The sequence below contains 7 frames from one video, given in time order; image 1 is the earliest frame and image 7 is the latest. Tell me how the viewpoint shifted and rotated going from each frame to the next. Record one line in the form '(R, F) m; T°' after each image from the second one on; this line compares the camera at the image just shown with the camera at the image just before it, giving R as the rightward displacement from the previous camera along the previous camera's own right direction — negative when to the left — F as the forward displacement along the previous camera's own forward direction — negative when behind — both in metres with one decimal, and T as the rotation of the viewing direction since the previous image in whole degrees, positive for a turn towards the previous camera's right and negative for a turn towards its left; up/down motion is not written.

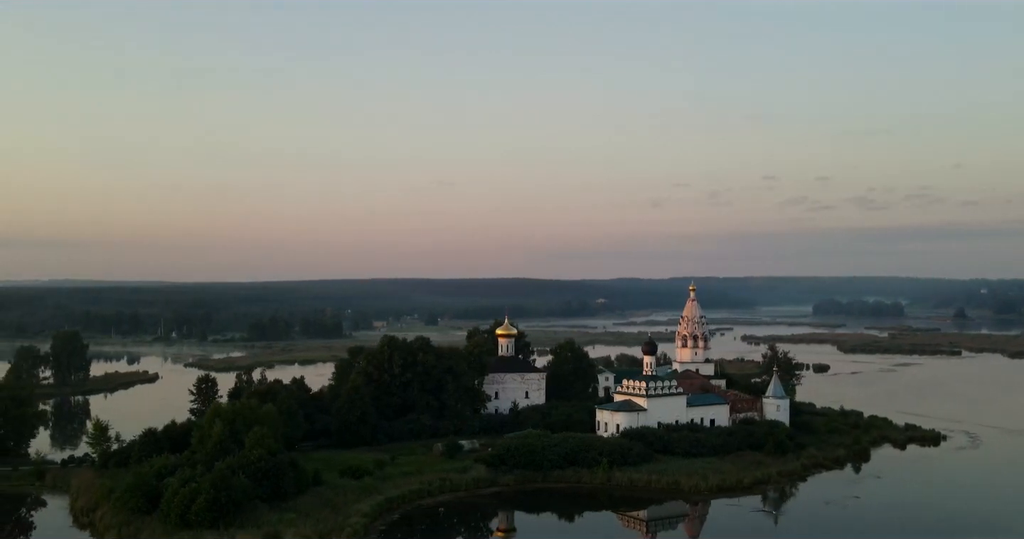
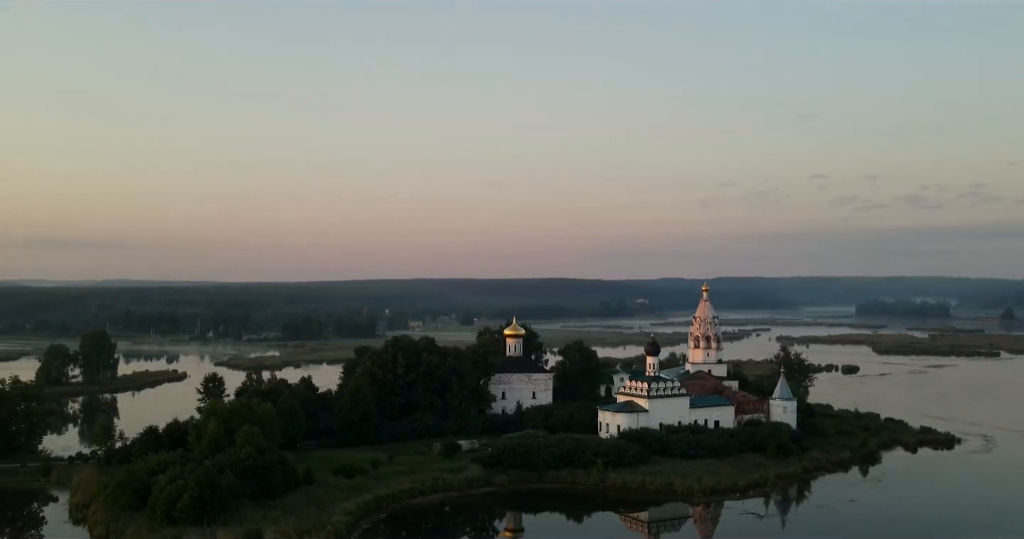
(+1.1, 0.0) m; -2°
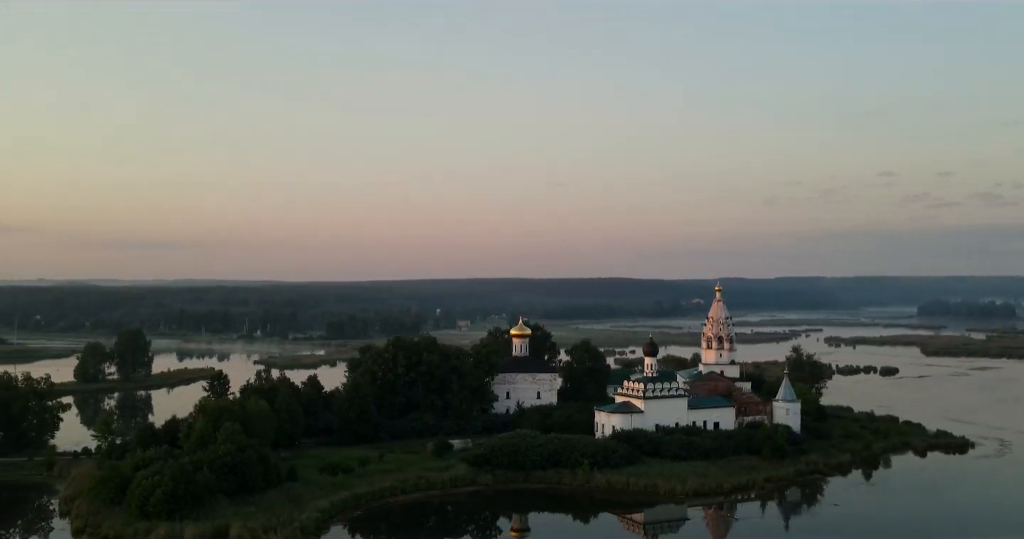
(+1.7, 0.0) m; -3°
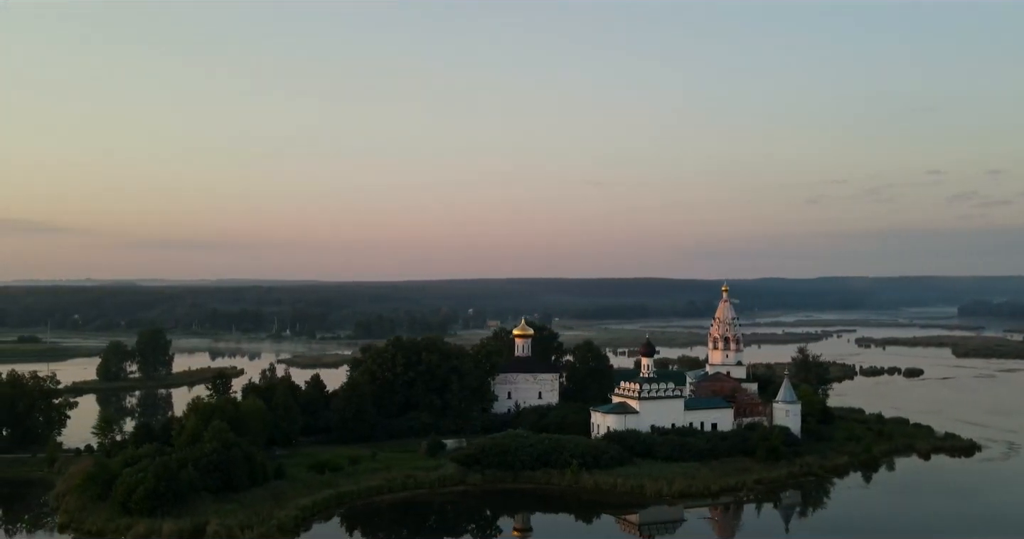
(+1.2, 0.0) m; -2°
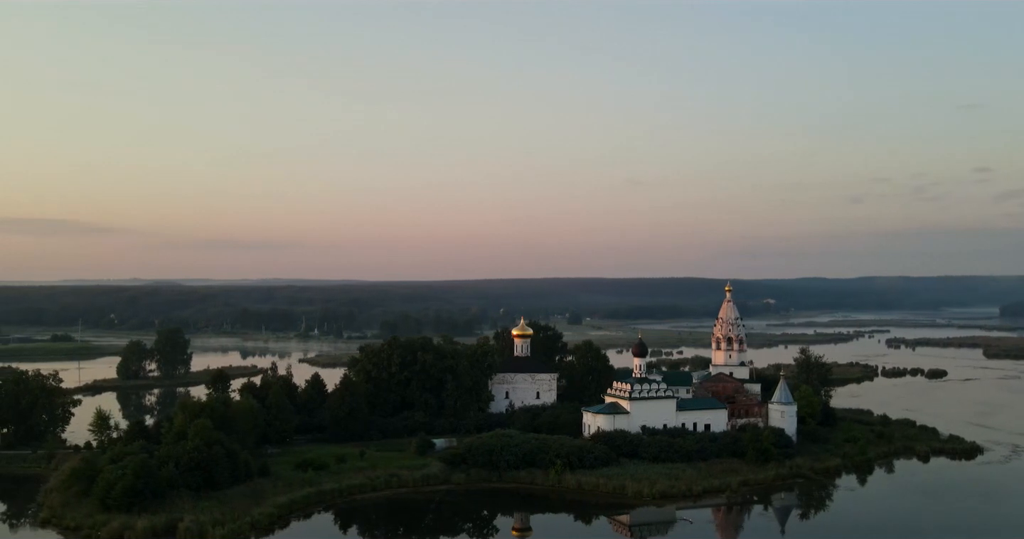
(+1.3, 0.0) m; -2°
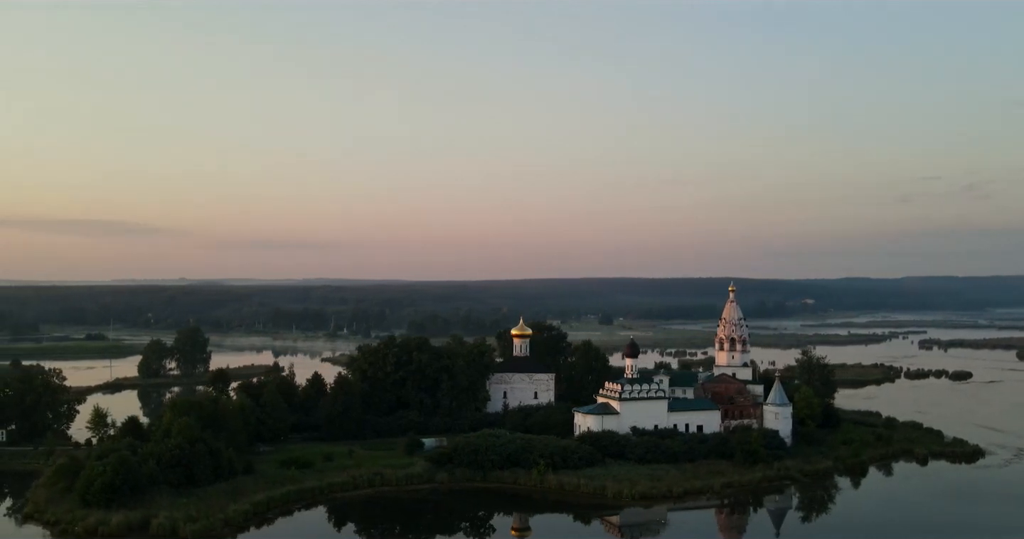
(+1.3, -0.1) m; -2°
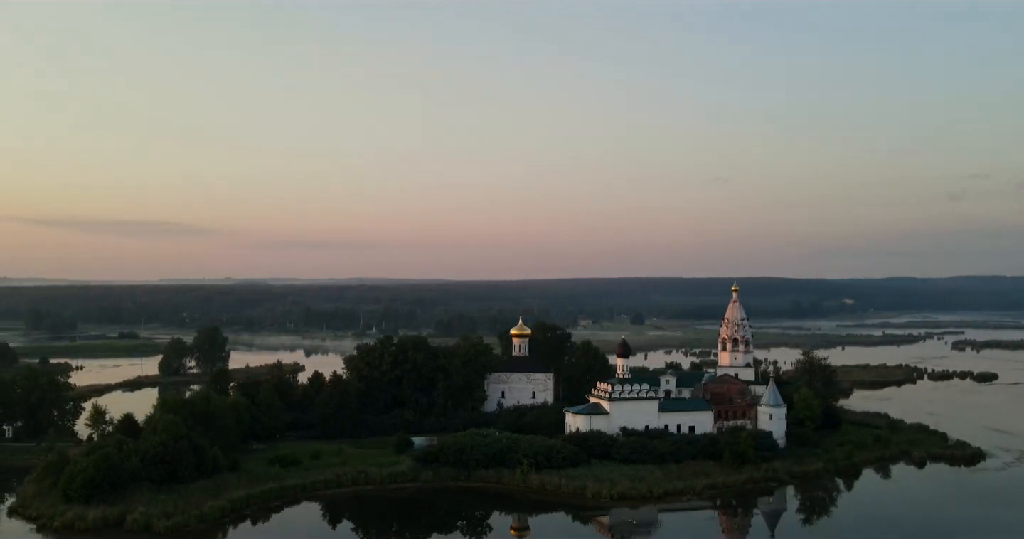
(+1.3, -0.1) m; -2°
